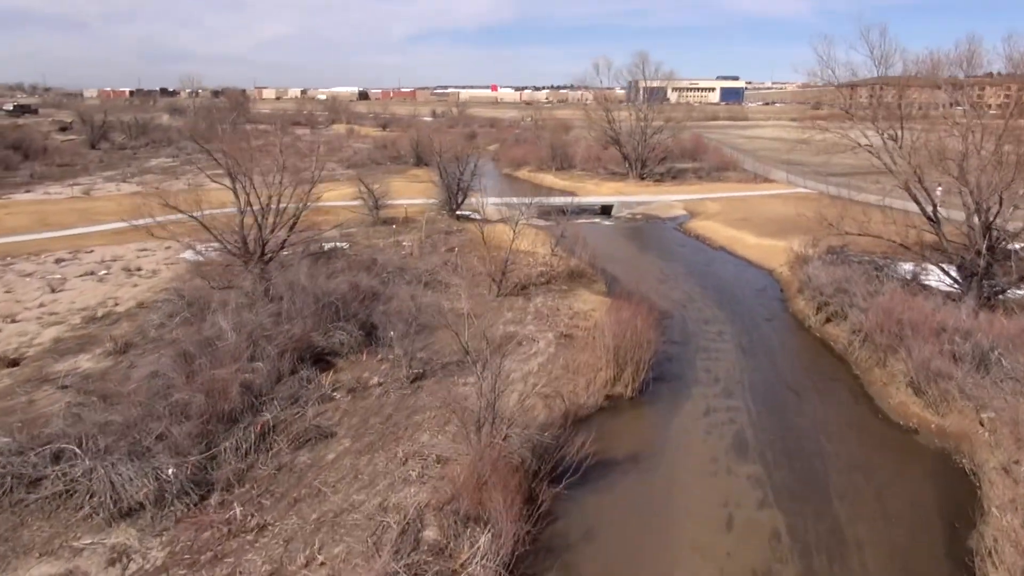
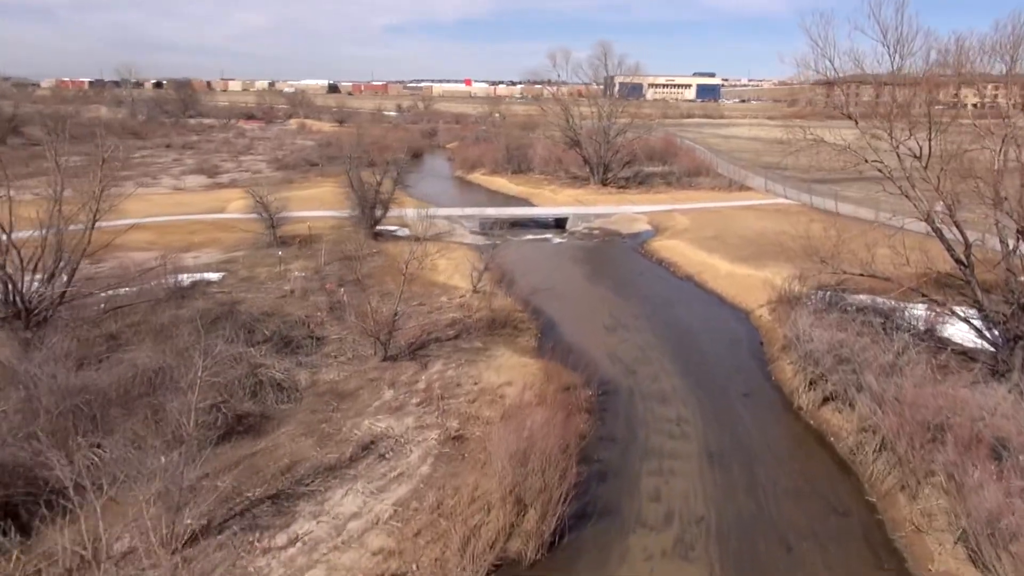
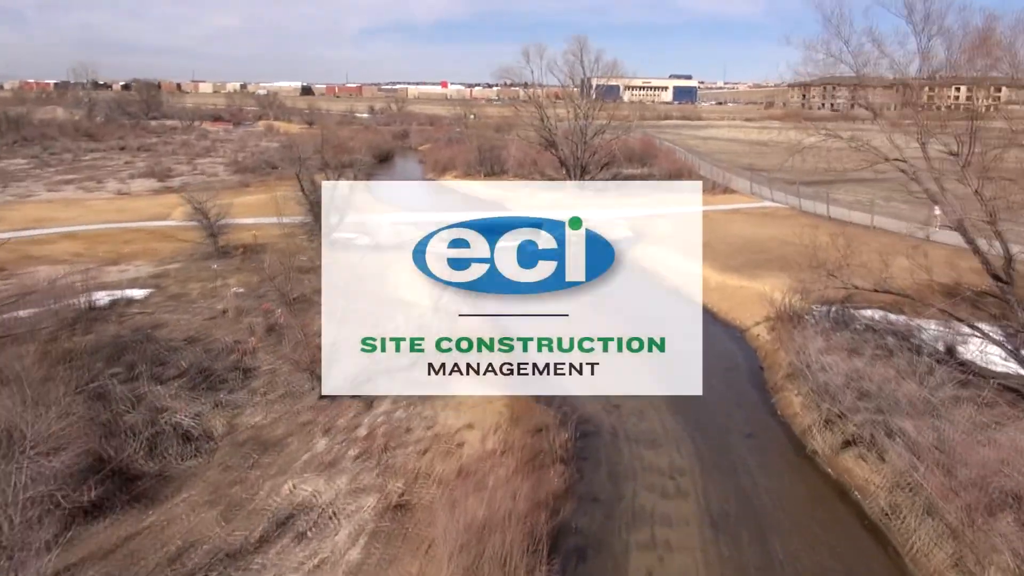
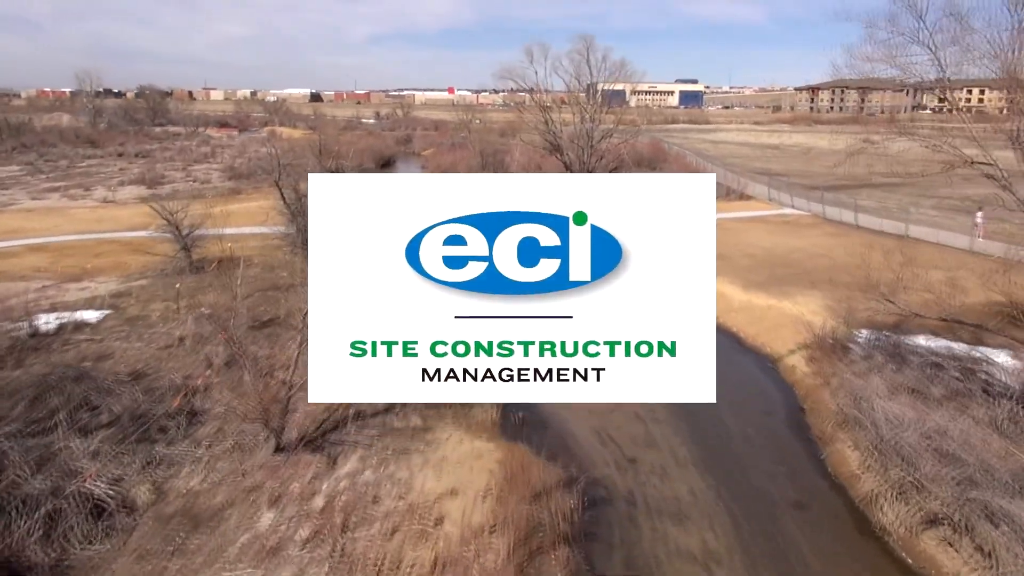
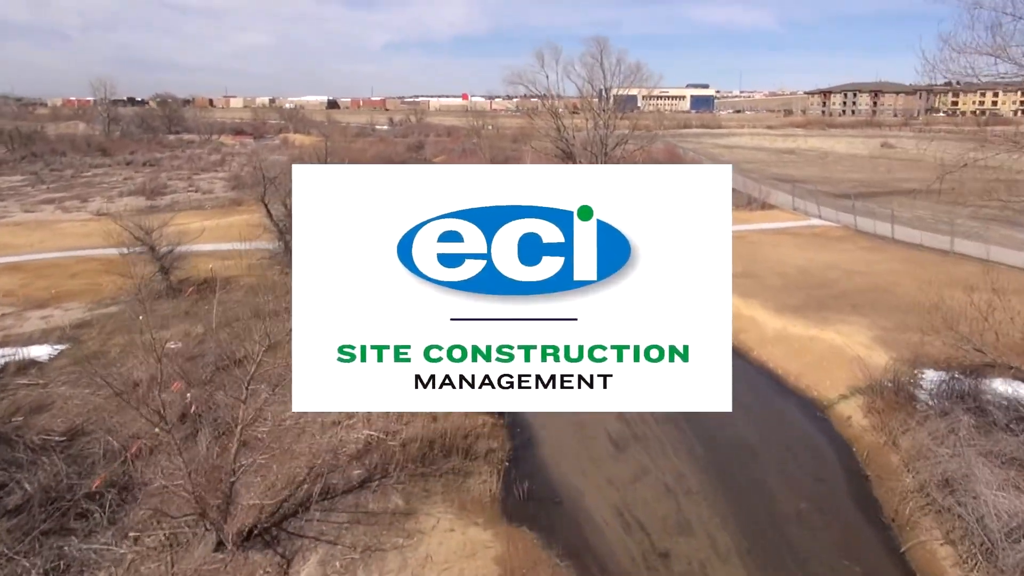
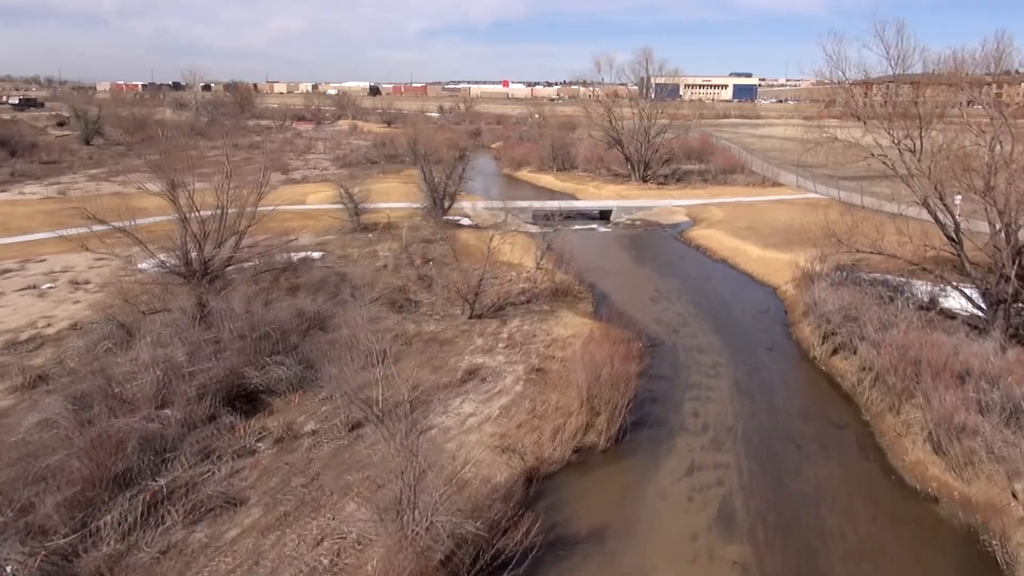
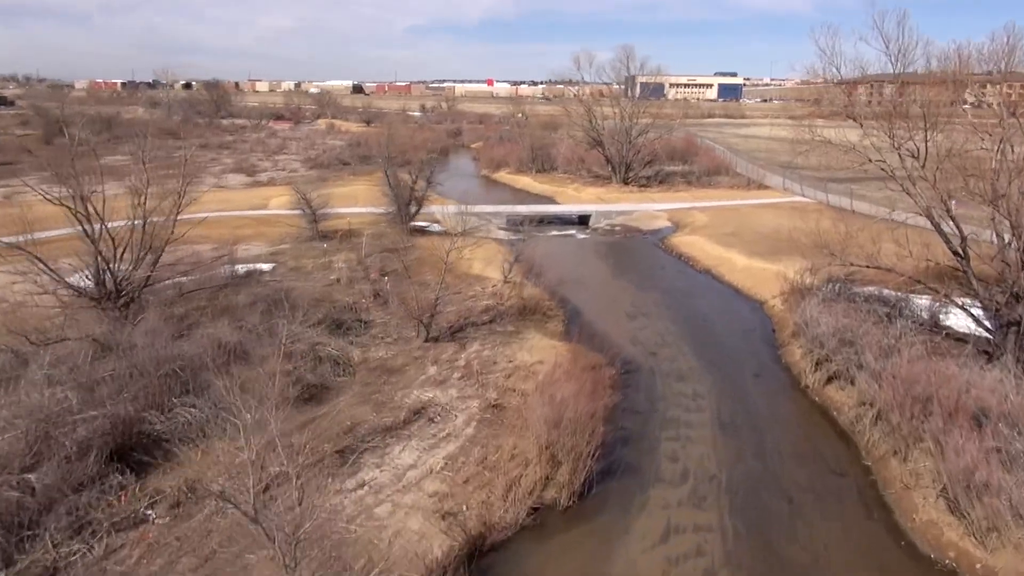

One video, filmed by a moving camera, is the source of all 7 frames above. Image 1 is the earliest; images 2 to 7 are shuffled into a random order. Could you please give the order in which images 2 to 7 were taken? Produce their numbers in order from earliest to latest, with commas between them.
6, 7, 2, 3, 4, 5
